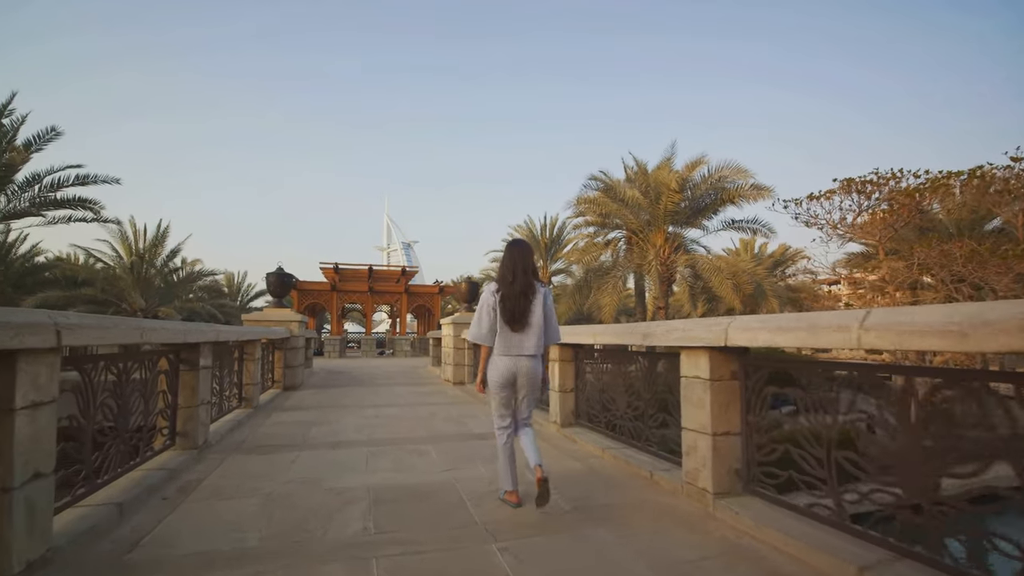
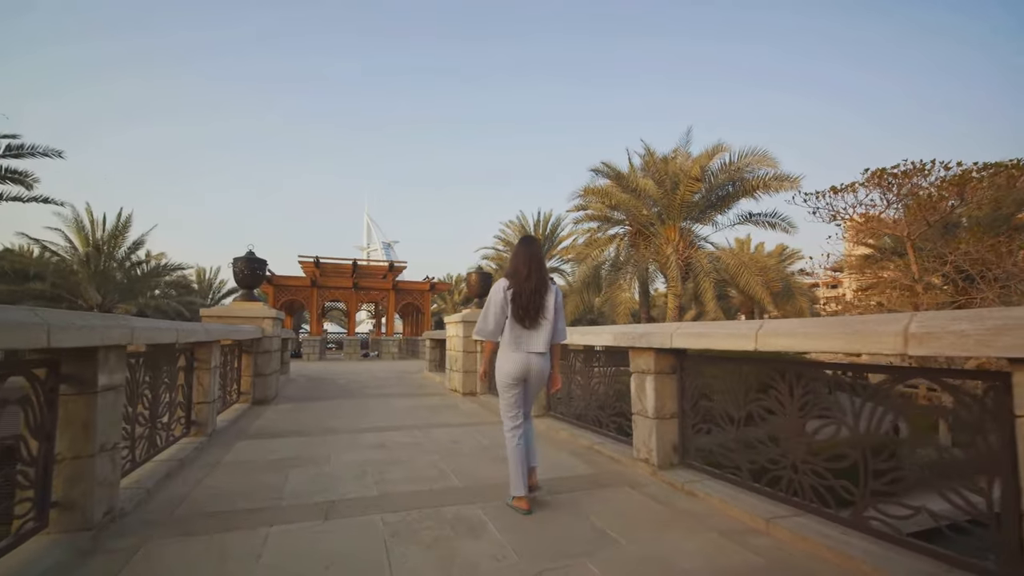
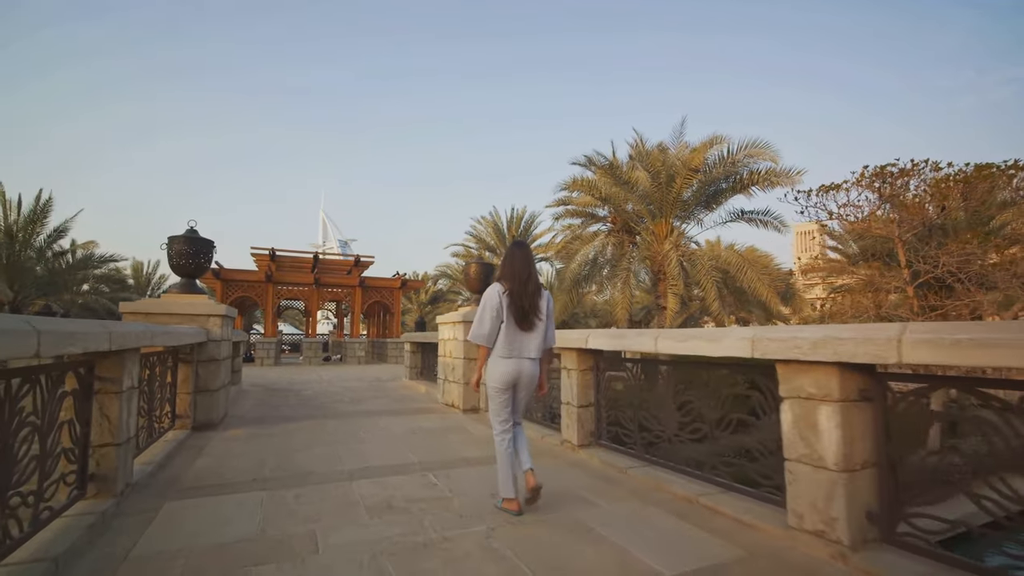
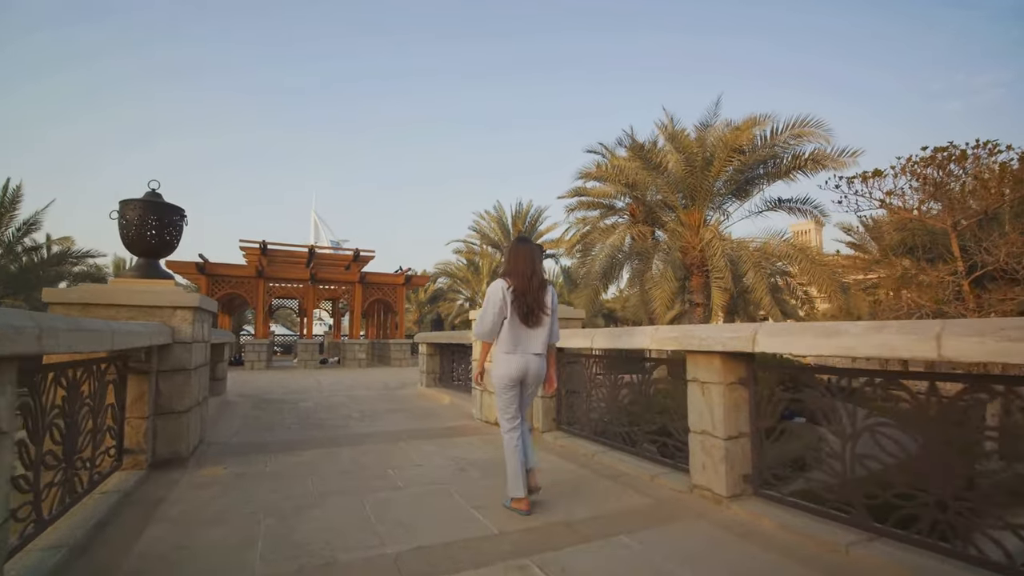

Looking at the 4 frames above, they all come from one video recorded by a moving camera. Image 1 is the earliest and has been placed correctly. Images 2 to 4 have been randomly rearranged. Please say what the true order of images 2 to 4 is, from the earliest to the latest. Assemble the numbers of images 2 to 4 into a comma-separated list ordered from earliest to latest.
2, 3, 4
